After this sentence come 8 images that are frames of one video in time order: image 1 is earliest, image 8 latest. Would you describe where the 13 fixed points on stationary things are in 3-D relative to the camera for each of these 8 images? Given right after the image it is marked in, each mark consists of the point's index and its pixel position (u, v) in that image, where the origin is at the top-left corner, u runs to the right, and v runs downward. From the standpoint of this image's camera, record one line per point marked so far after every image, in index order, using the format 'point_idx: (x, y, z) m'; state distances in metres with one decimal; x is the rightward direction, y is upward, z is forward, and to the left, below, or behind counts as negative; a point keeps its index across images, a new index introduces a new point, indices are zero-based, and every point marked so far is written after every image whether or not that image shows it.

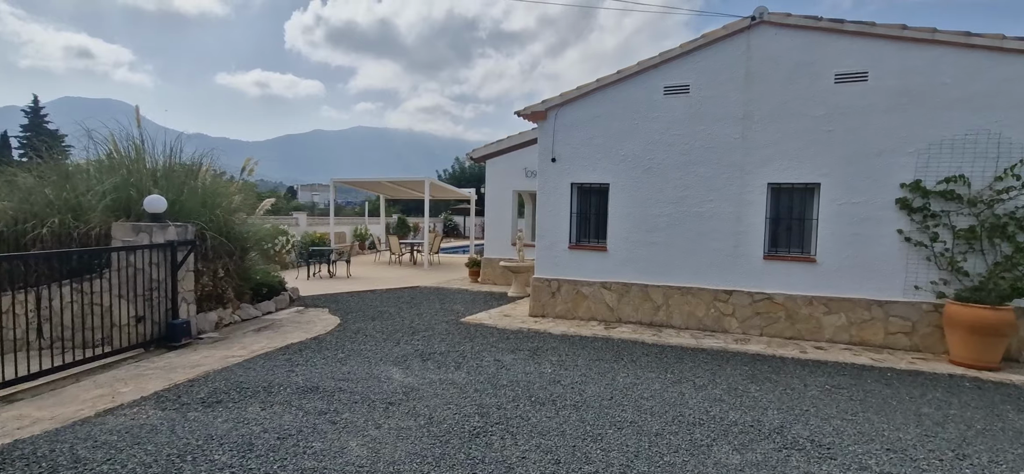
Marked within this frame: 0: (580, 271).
0: (+1.0, -0.5, +7.8) m
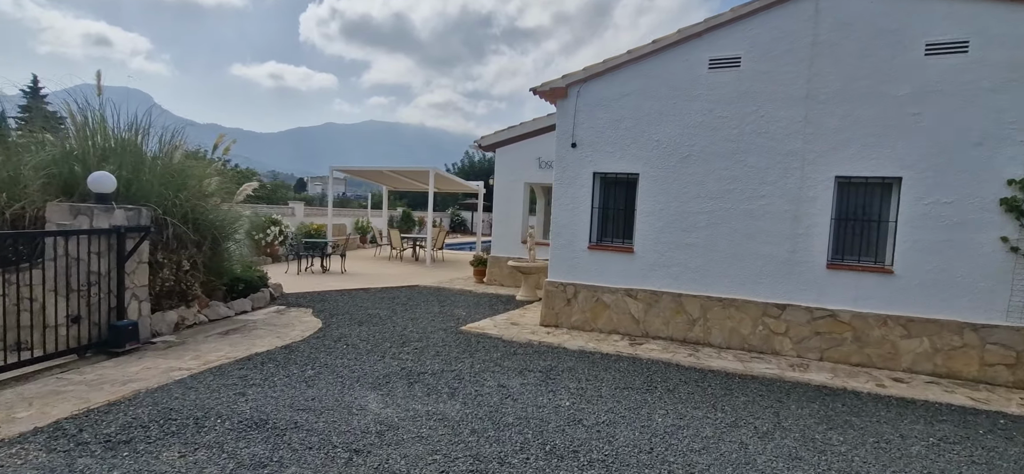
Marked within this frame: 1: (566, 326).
0: (+1.2, -0.5, +6.7) m
1: (+0.7, -1.2, +6.8) m
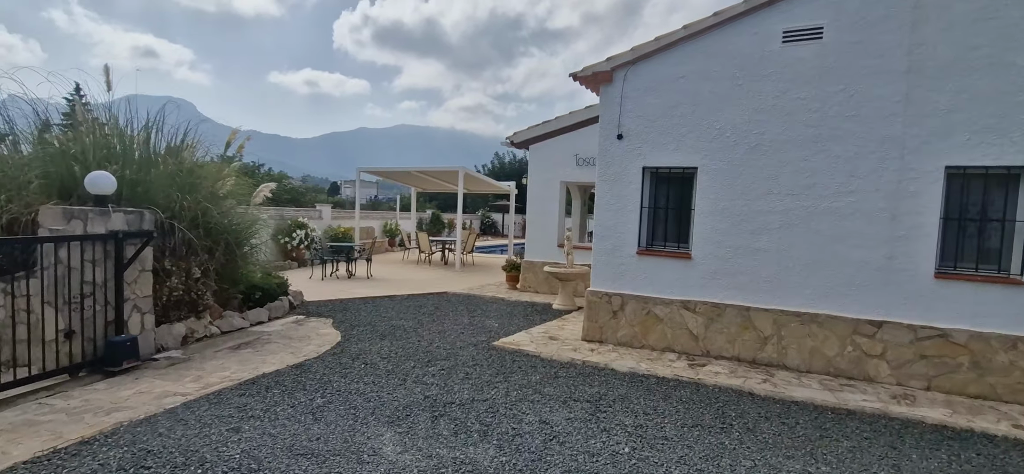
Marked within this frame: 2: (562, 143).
0: (+1.6, -0.6, +5.8) m
1: (+1.2, -1.3, +6.0) m
2: (+1.0, +1.8, +9.6) m
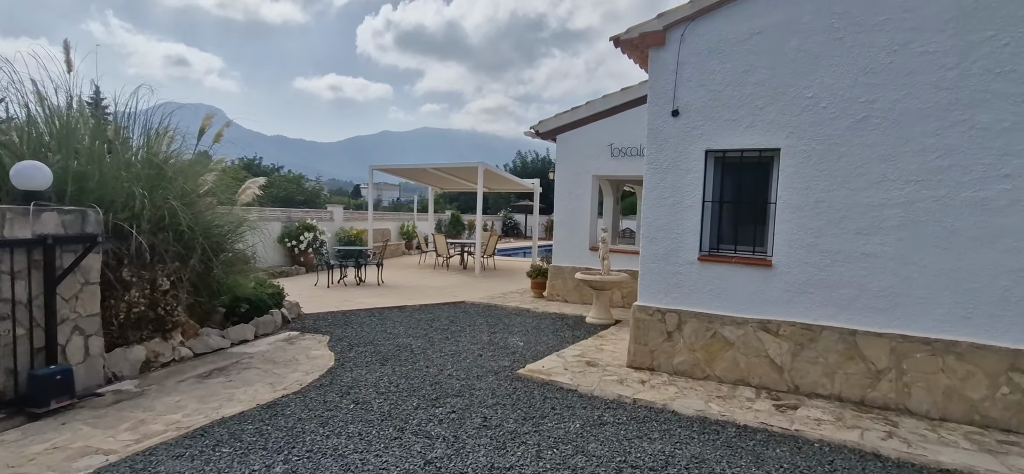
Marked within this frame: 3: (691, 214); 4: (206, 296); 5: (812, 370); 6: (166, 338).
0: (+1.9, -0.6, +4.6) m
1: (+1.5, -1.3, +4.8) m
2: (+1.4, +1.8, +8.4) m
3: (+1.7, +0.2, +4.7) m
4: (-3.5, -0.7, +5.8) m
5: (+2.5, -1.1, +4.2) m
6: (-3.5, -1.0, +5.2) m
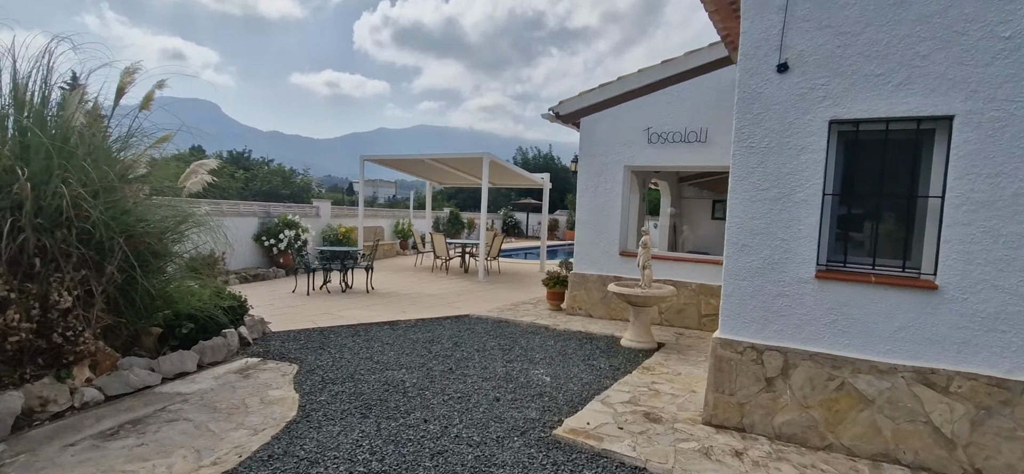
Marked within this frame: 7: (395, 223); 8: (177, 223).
0: (+2.1, -0.6, +3.2) m
1: (+1.7, -1.3, +3.4) m
2: (+1.6, +1.7, +7.0) m
3: (+1.9, +0.2, +3.3) m
4: (-3.3, -0.7, +4.4) m
5: (+2.7, -1.2, +2.8) m
6: (-3.3, -1.0, +3.8) m
7: (-3.6, +0.4, +15.8) m
8: (-3.1, +0.1, +4.7) m
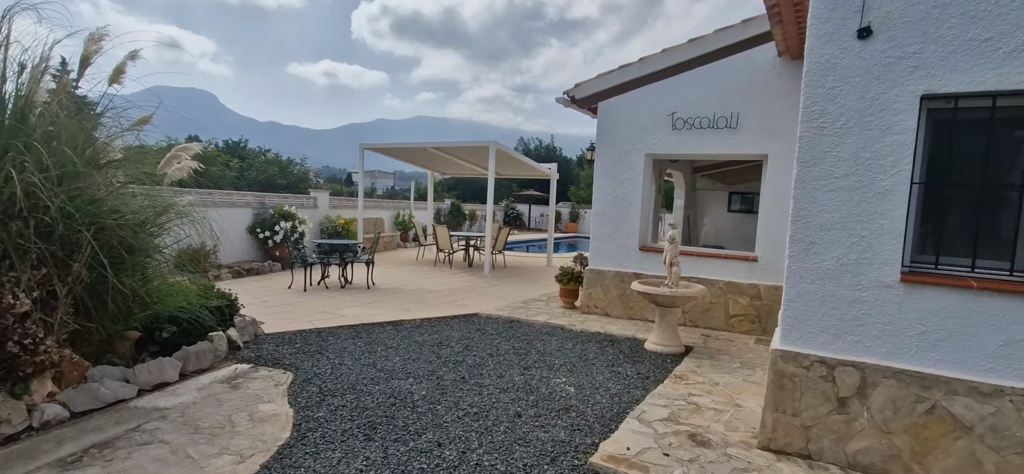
0: (+2.3, -0.6, +2.7) m
1: (+1.9, -1.3, +2.9) m
2: (+1.8, +1.8, +6.5) m
3: (+2.1, +0.2, +2.8) m
4: (-3.1, -0.6, +3.9) m
5: (+2.9, -1.1, +2.3) m
6: (-3.1, -1.0, +3.3) m
7: (-3.5, +0.7, +15.2) m
8: (-2.9, +0.2, +4.1) m
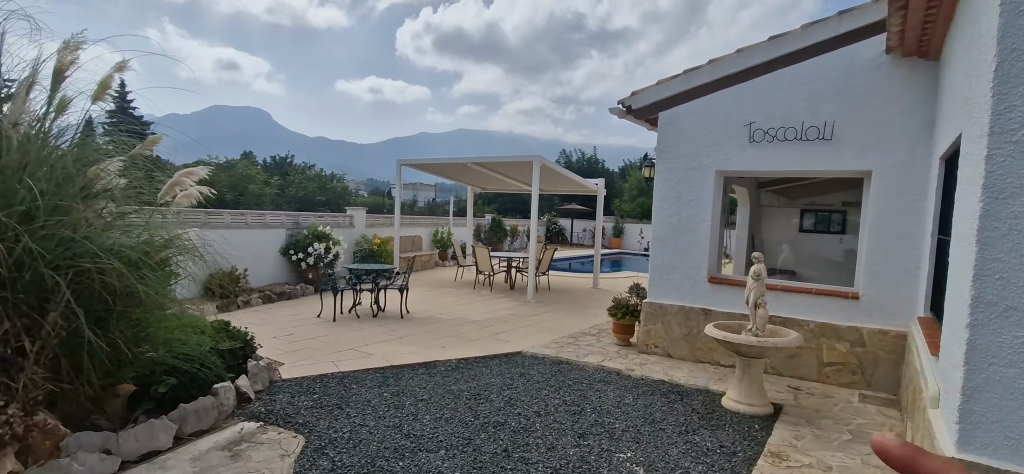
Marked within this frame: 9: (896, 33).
0: (+2.5, -0.9, +1.7) m
1: (+2.1, -1.6, +2.0) m
2: (+2.3, +1.5, +5.6) m
3: (+2.3, -0.1, +1.8) m
4: (-2.8, -0.9, +3.3) m
5: (+3.1, -1.4, +1.3) m
6: (-2.8, -1.2, +2.7) m
7: (-2.3, +0.1, +14.7) m
8: (-2.5, -0.1, +3.6) m
9: (+3.2, +1.7, +4.2) m
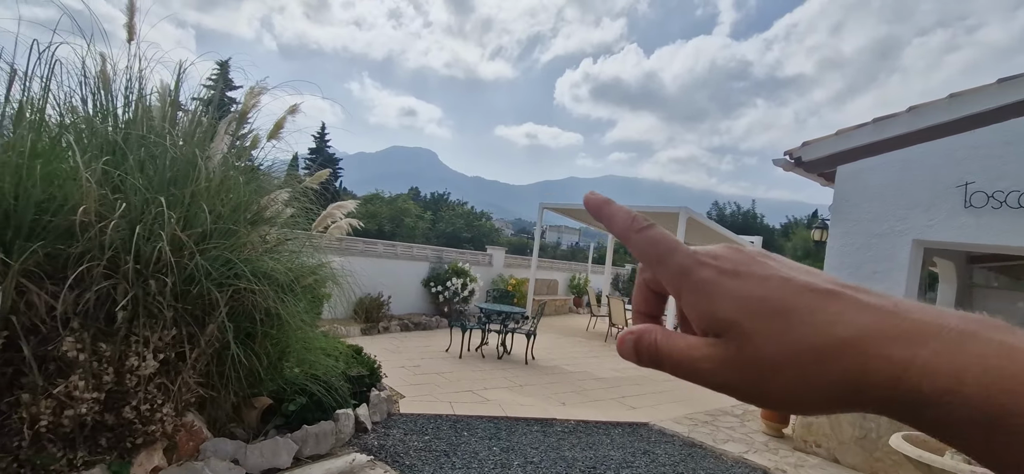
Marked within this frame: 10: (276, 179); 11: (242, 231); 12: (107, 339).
0: (+2.6, -1.2, +0.6) m
1: (+2.3, -1.9, +0.9) m
2: (+3.7, +0.7, +4.6) m
3: (+2.6, -0.5, +0.9) m
4: (-2.0, -1.1, +3.6) m
5: (+3.0, -1.8, 0.0) m
6: (-2.3, -1.3, +3.0) m
7: (+1.7, -1.2, +14.5) m
8: (-1.6, -0.3, +3.9) m
9: (+4.2, +1.0, +3.1) m
10: (-1.9, +0.5, +4.0) m
11: (-1.9, 0.0, +3.5) m
12: (-2.4, -0.6, +2.9) m
